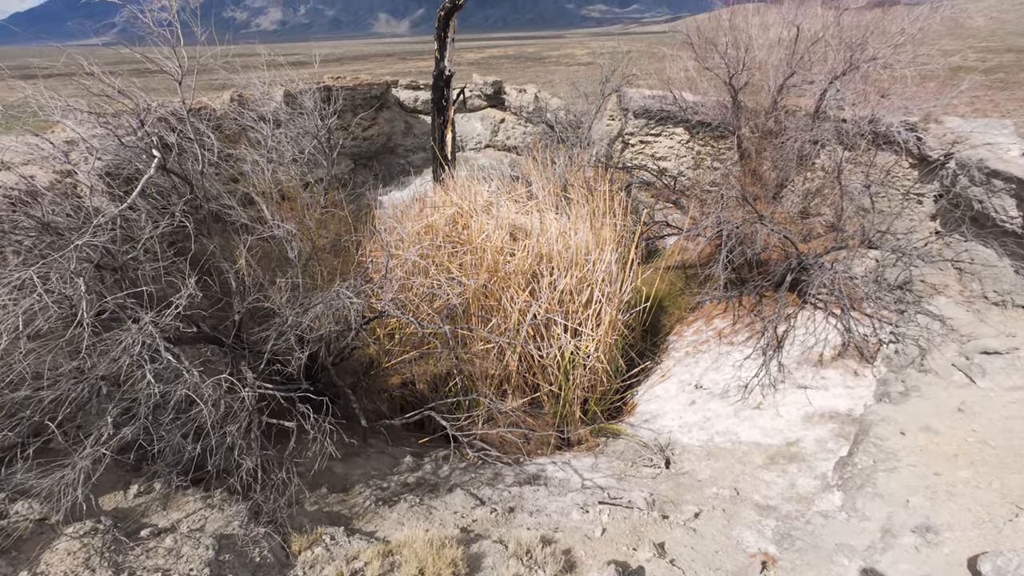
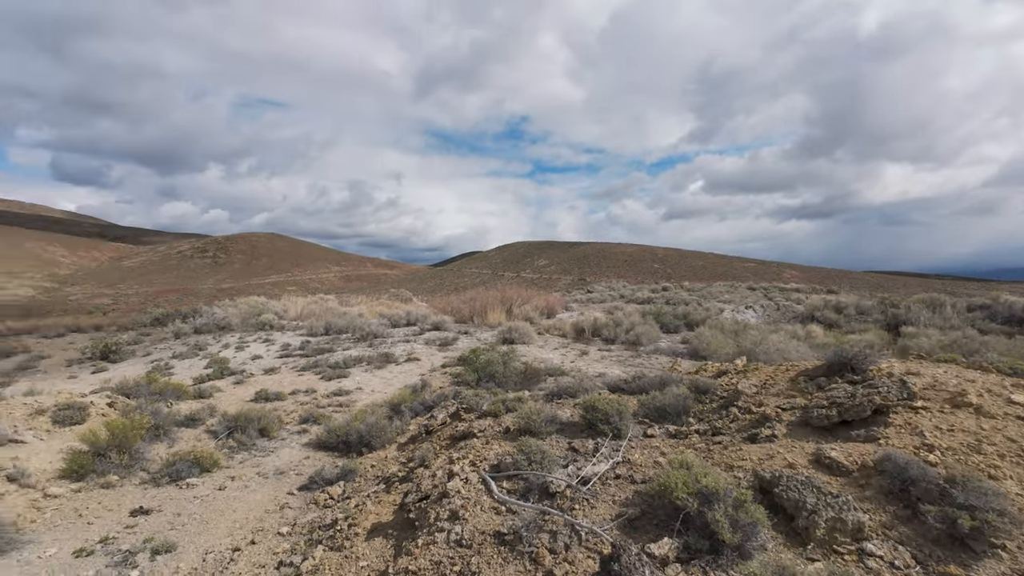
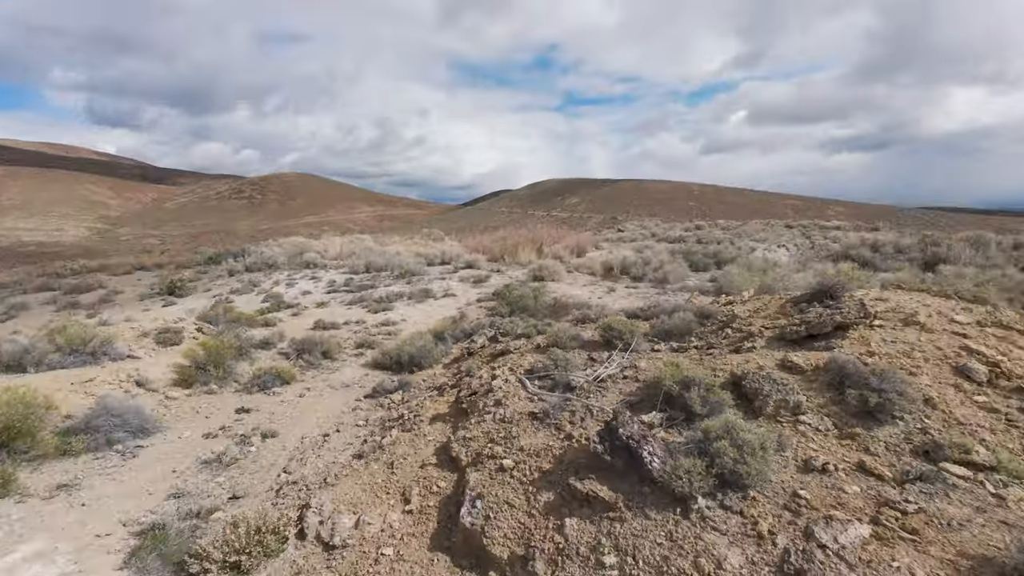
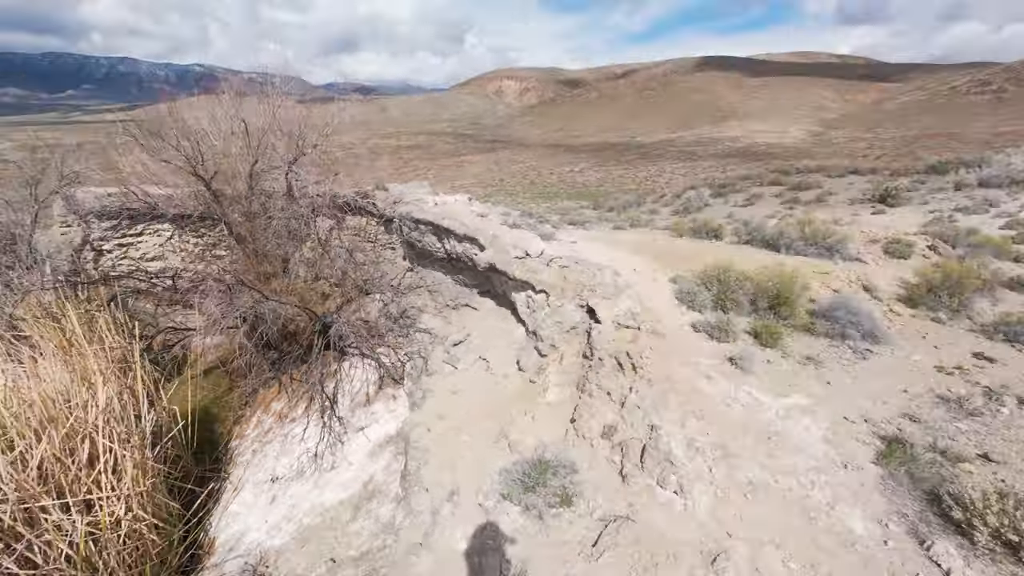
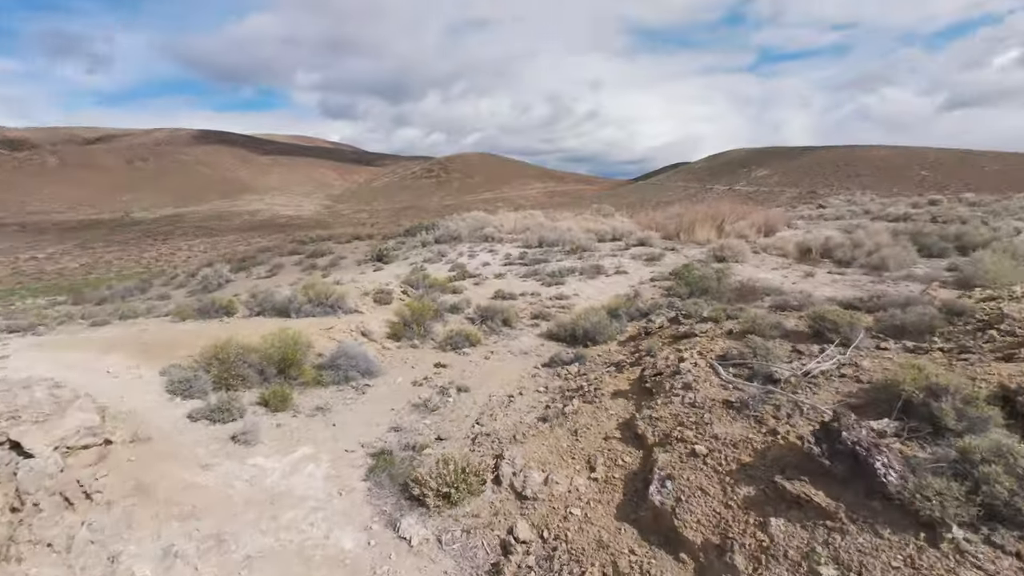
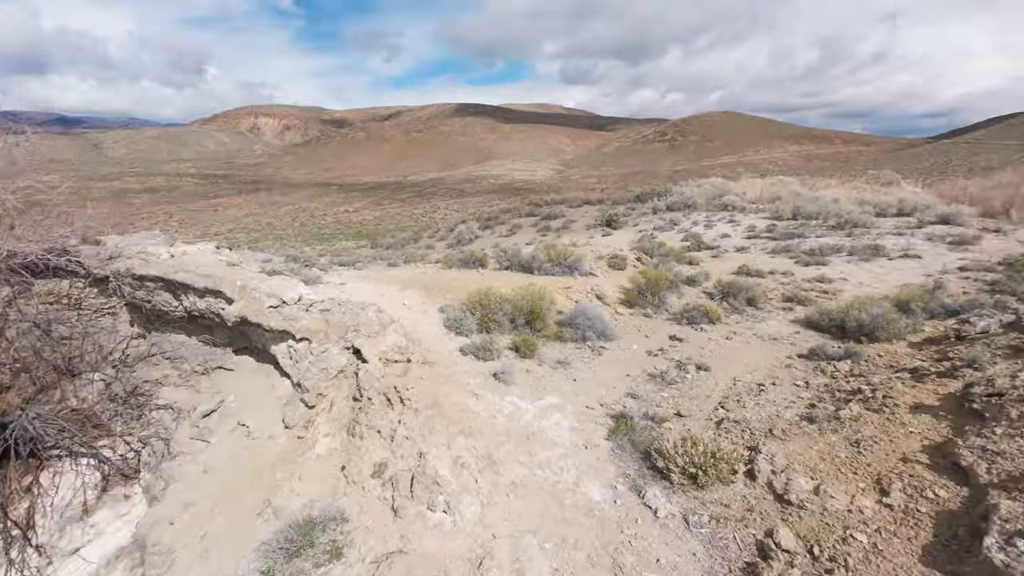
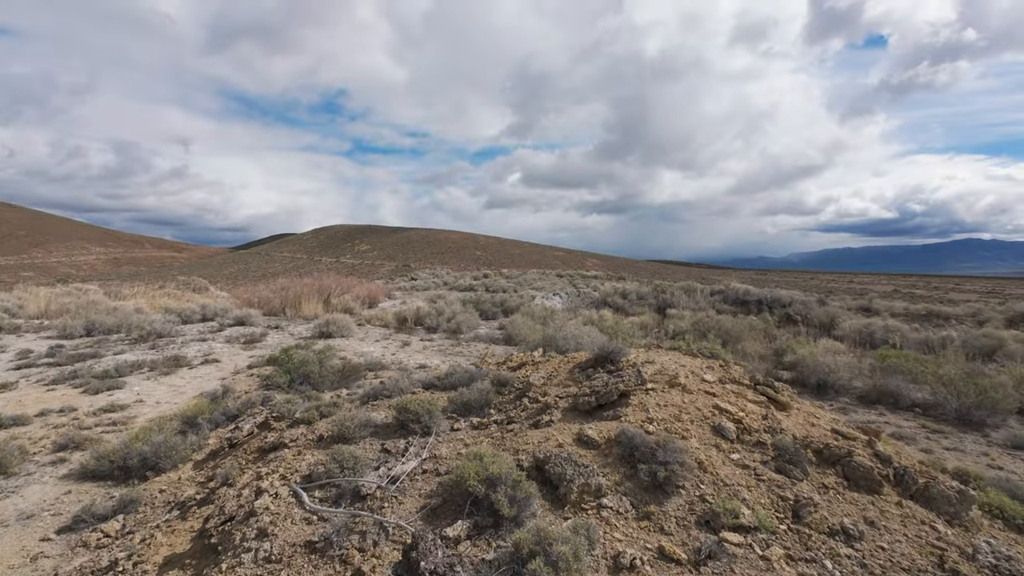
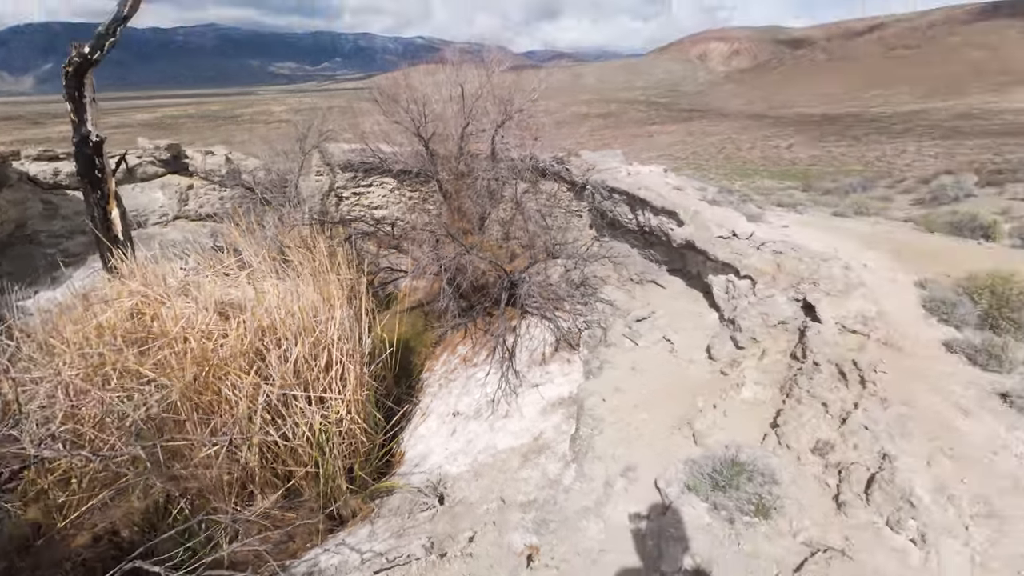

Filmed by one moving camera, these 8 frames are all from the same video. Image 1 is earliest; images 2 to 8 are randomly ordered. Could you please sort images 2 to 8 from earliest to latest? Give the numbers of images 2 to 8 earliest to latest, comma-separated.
8, 4, 6, 5, 3, 7, 2
